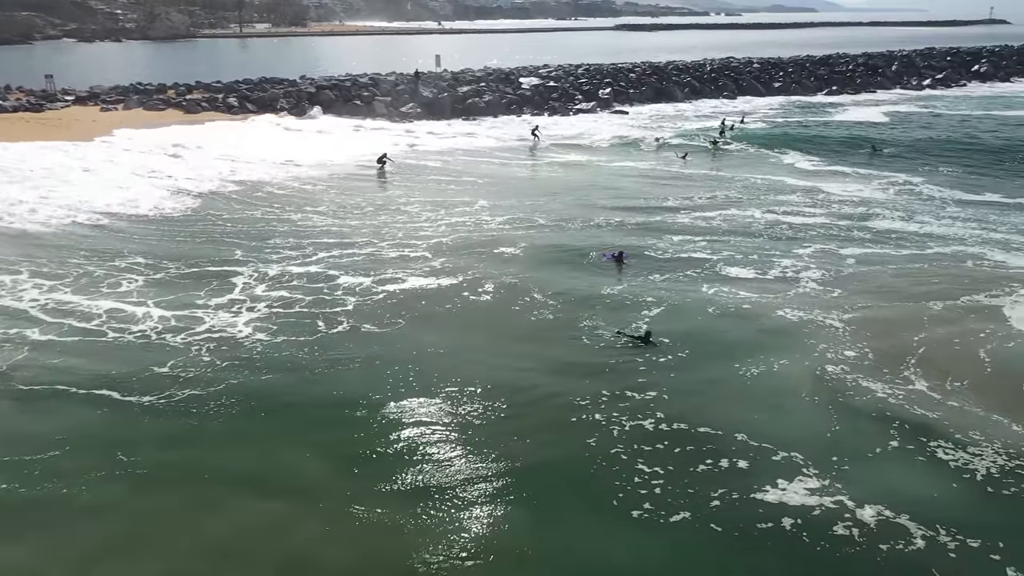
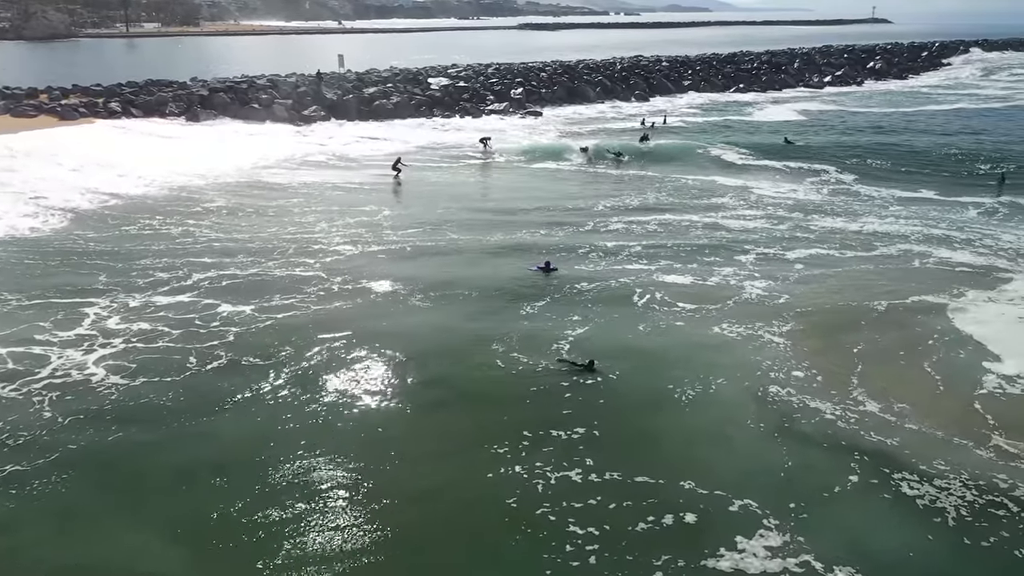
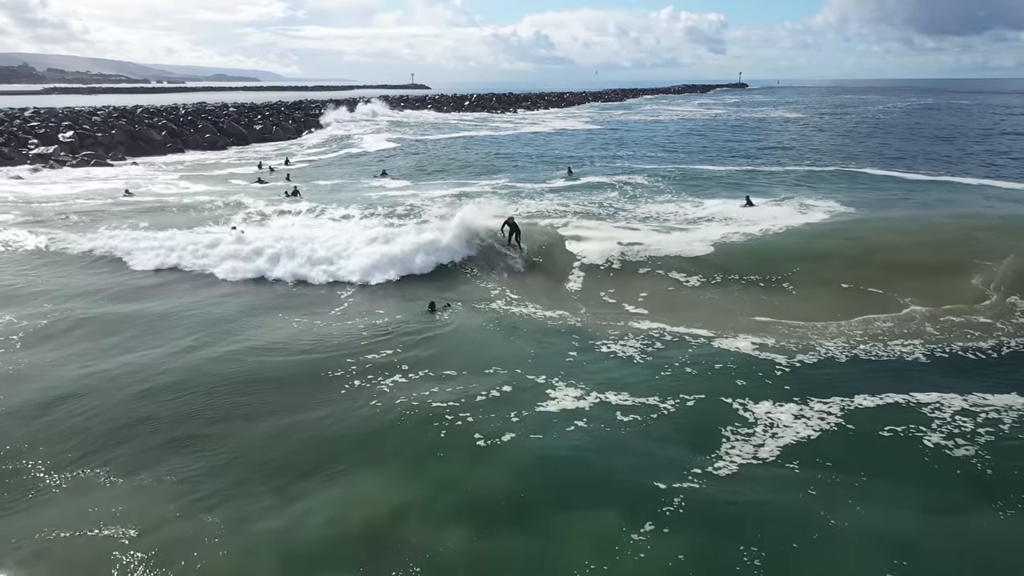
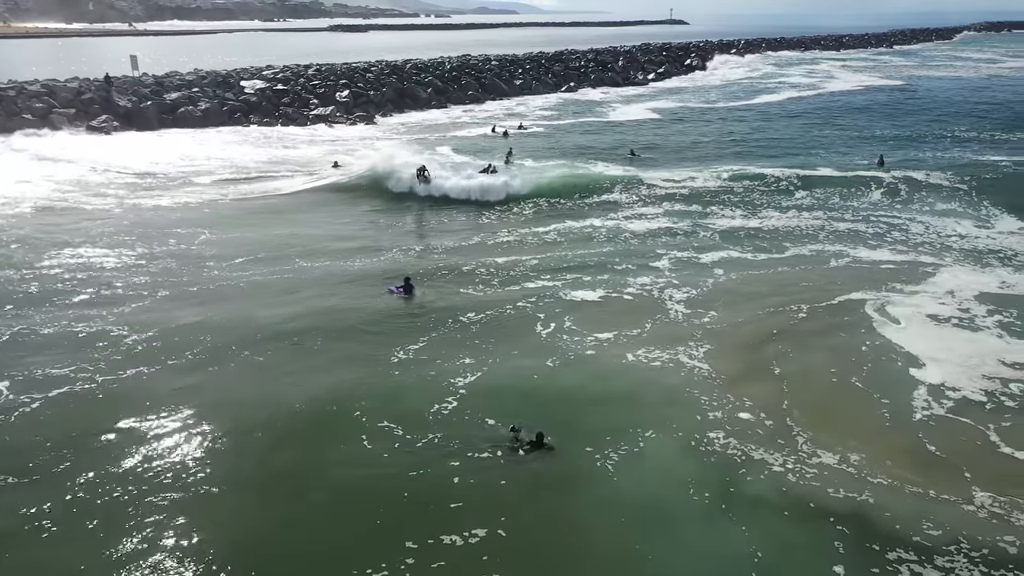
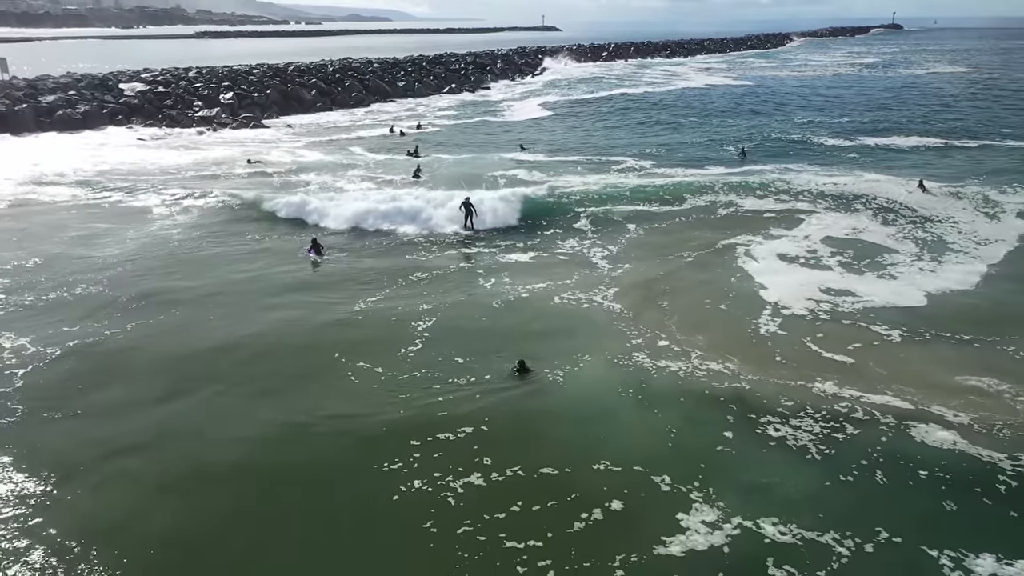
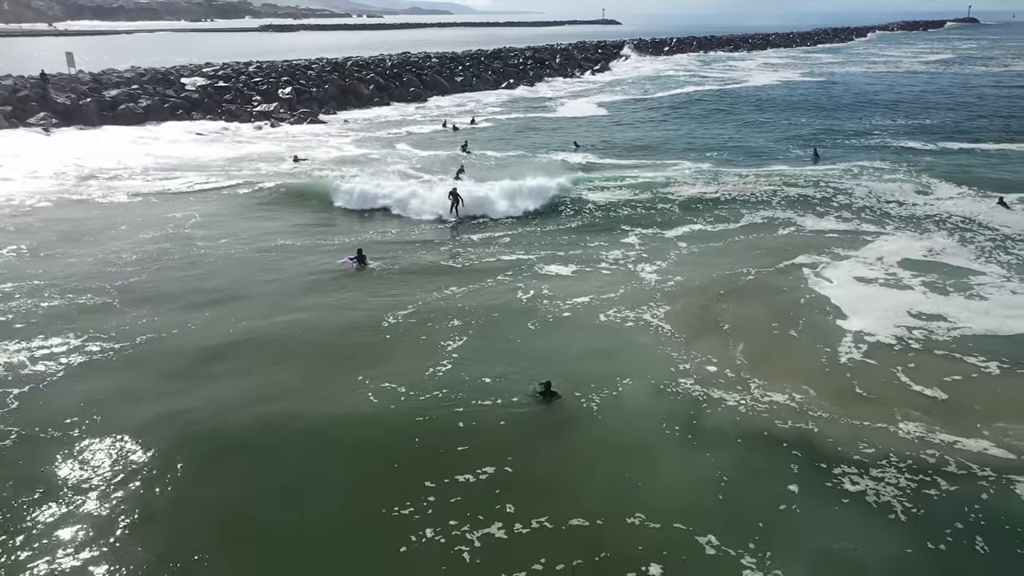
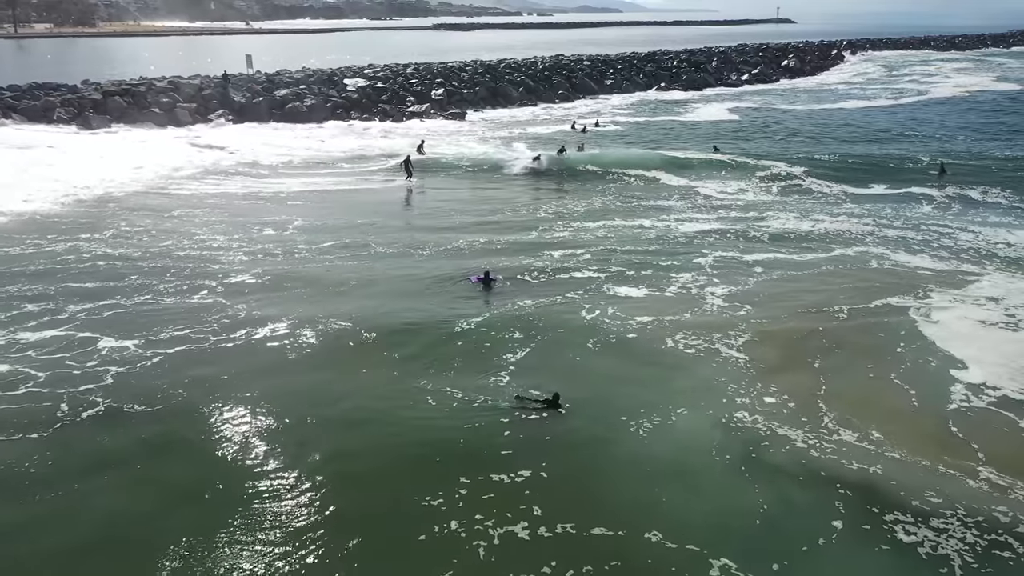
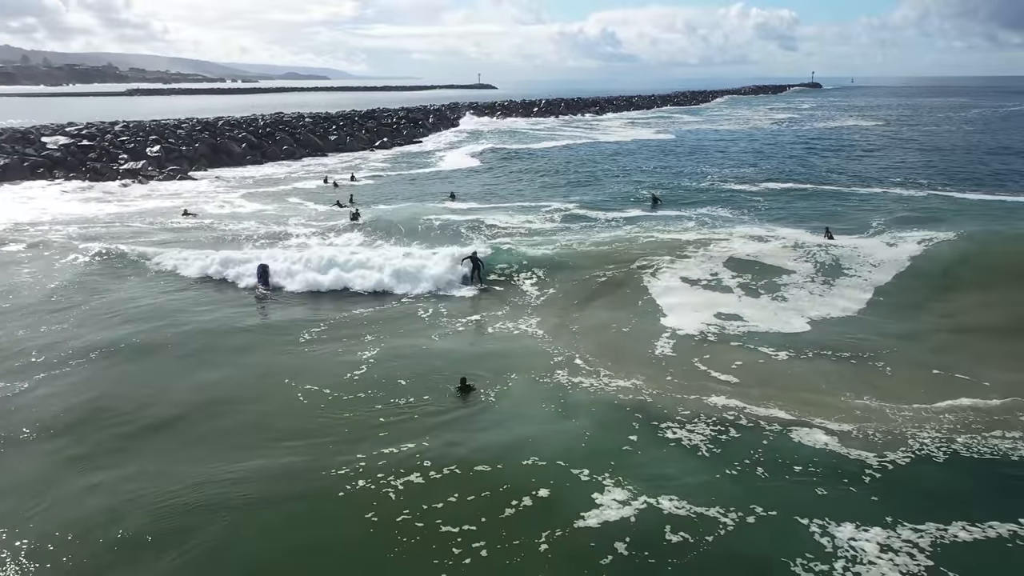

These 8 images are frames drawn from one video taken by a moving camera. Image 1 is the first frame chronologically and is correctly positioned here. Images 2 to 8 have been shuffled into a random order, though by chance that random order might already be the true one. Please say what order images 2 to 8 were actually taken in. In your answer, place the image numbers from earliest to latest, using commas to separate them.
2, 7, 4, 6, 5, 8, 3
